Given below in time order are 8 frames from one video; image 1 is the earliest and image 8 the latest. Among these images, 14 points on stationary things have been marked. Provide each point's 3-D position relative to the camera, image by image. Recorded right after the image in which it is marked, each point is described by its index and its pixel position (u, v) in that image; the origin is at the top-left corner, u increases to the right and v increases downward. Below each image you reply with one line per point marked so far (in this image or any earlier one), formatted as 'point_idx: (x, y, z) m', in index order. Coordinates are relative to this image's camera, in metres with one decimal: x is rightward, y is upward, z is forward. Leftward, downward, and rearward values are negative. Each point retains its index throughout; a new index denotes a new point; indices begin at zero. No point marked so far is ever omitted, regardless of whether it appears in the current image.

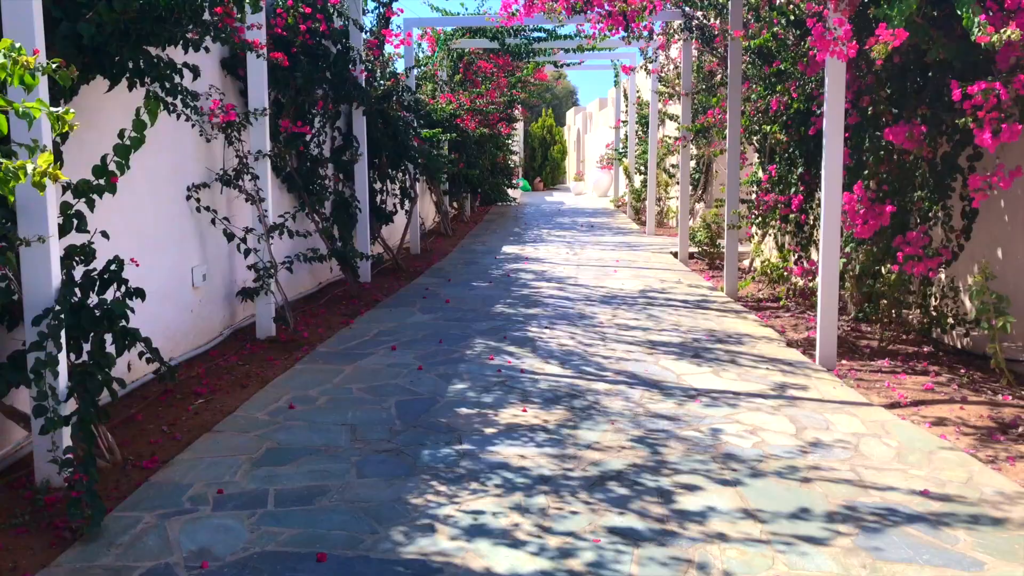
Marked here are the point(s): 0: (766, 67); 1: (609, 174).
0: (+1.9, +1.7, +6.6) m
1: (+2.0, +2.4, +17.7) m
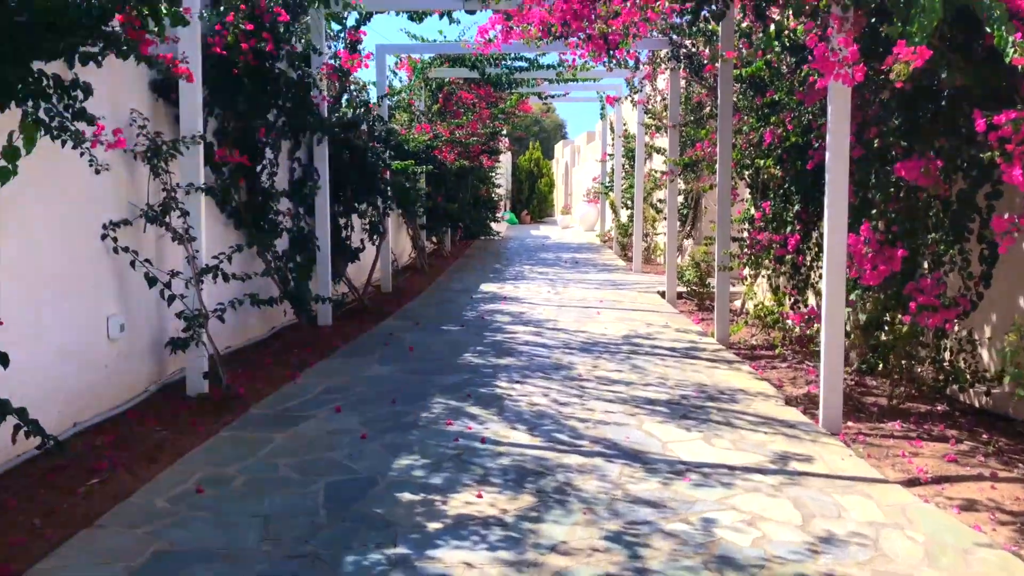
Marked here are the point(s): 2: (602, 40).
0: (+1.7, +1.4, +6.1) m
1: (+1.7, +1.6, +17.3) m
2: (+0.5, +1.4, +5.0) m
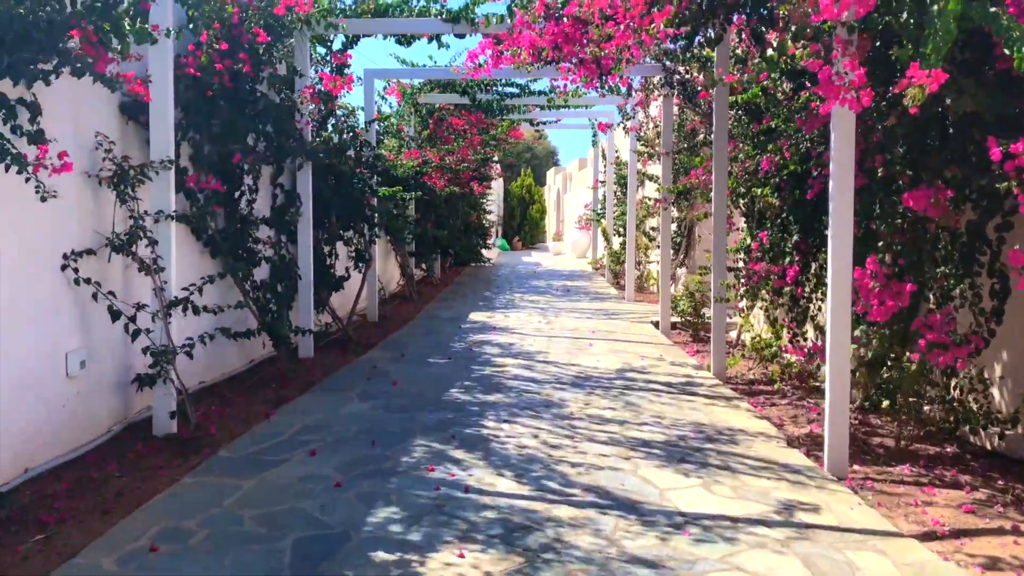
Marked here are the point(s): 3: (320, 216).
0: (+1.7, +1.1, +6.0) m
1: (+1.5, +1.1, +17.1) m
2: (+0.5, +1.3, +4.8) m
3: (-1.4, +0.5, +6.4) m
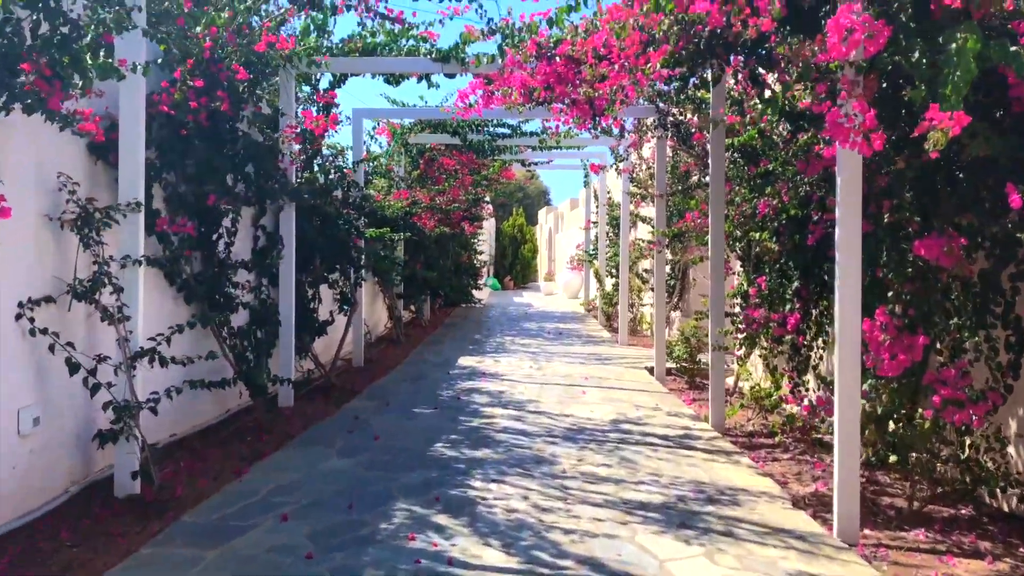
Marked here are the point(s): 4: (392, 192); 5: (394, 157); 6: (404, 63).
0: (+1.6, +0.8, +5.8) m
1: (+1.3, +0.2, +17.0) m
2: (+0.4, +1.0, +4.7) m
3: (-1.5, +0.2, +6.2) m
4: (-1.3, +1.0, +9.1) m
5: (-1.3, +1.5, +9.6) m
6: (-0.7, +1.5, +5.7) m
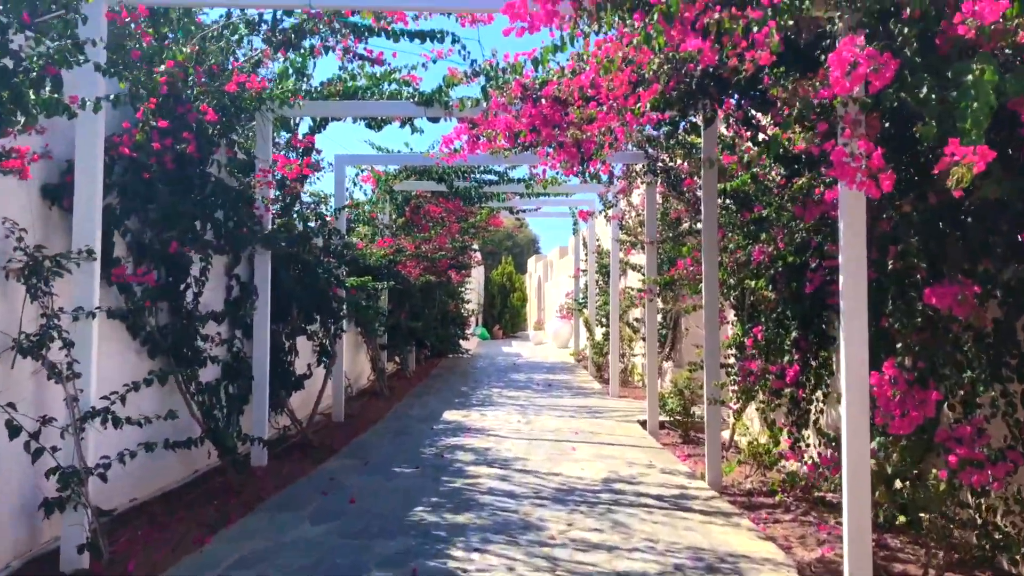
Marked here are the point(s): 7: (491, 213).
0: (+1.5, +0.5, +5.6) m
1: (+1.1, -0.7, +16.7) m
2: (+0.3, +0.7, +4.5) m
3: (-1.6, -0.1, +5.9) m
4: (-1.4, +0.5, +8.9) m
5: (-1.5, +0.9, +9.4) m
6: (-0.8, +1.2, +5.5) m
7: (-0.3, +1.0, +11.0) m
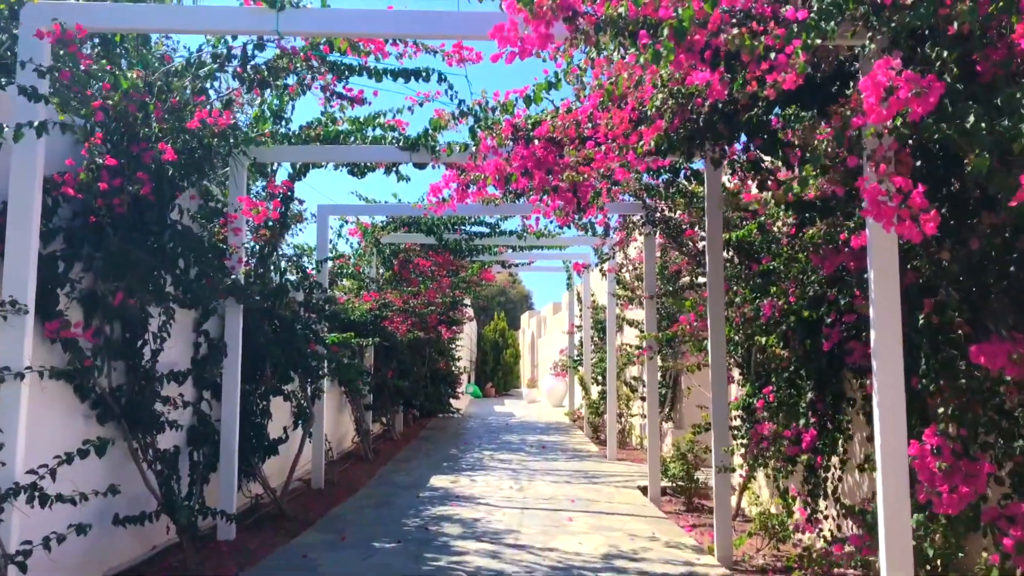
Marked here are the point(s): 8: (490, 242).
0: (+1.5, +0.1, +5.3) m
1: (+1.0, -1.8, +16.3) m
2: (+0.3, +0.5, +4.1) m
3: (-1.7, -0.5, +5.5) m
4: (-1.5, -0.1, +8.5) m
5: (-1.5, +0.3, +9.1) m
6: (-0.9, +0.8, +5.2) m
7: (-0.4, +0.3, +10.7) m
8: (-0.2, +0.5, +9.0) m
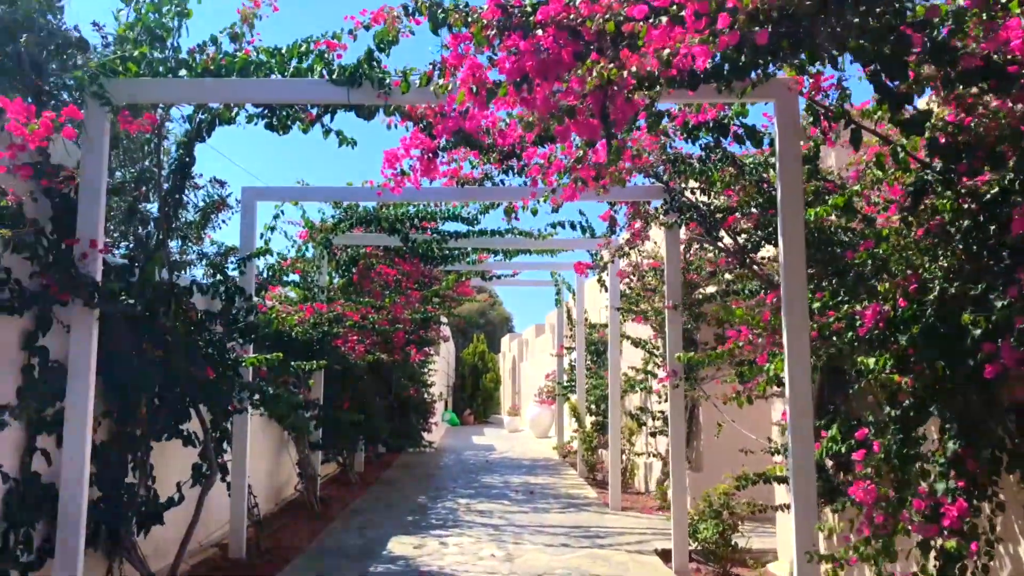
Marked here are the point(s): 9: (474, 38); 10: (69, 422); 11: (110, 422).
0: (+1.4, +0.1, +3.7) m
1: (+0.6, -2.1, +14.6) m
2: (+0.2, +0.5, +2.6) m
3: (-1.7, -0.5, +3.9) m
4: (-1.6, -0.1, +6.8) m
5: (-1.7, +0.2, +7.4) m
6: (-0.9, +0.8, +3.6) m
7: (-0.6, +0.1, +9.1) m
8: (-0.4, +0.4, +7.4) m
9: (-0.1, +0.7, +2.5) m
10: (-1.7, -0.5, +3.3) m
11: (-1.9, -0.6, +4.0) m
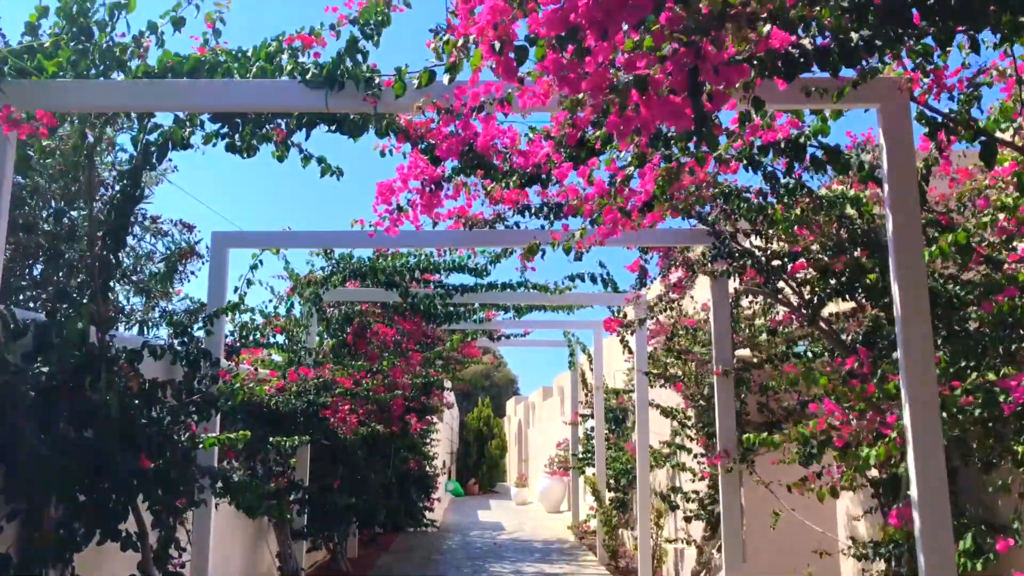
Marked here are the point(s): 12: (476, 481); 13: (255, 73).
0: (+1.5, -0.1, +2.9) m
1: (+0.8, -3.1, +13.6) m
2: (+0.3, +0.4, +1.8) m
3: (-1.6, -0.7, +3.0) m
4: (-1.5, -0.6, +6.0) m
5: (-1.6, -0.3, +6.6) m
6: (-0.8, +0.6, +2.8) m
7: (-0.5, -0.5, +8.2) m
8: (-0.3, -0.1, +6.6) m
9: (0.0, +0.6, +1.7) m
10: (-1.6, -0.7, +2.5) m
11: (-1.8, -0.9, +3.1) m
12: (-0.9, -4.4, +19.8) m
13: (-0.9, +0.7, +2.9) m
